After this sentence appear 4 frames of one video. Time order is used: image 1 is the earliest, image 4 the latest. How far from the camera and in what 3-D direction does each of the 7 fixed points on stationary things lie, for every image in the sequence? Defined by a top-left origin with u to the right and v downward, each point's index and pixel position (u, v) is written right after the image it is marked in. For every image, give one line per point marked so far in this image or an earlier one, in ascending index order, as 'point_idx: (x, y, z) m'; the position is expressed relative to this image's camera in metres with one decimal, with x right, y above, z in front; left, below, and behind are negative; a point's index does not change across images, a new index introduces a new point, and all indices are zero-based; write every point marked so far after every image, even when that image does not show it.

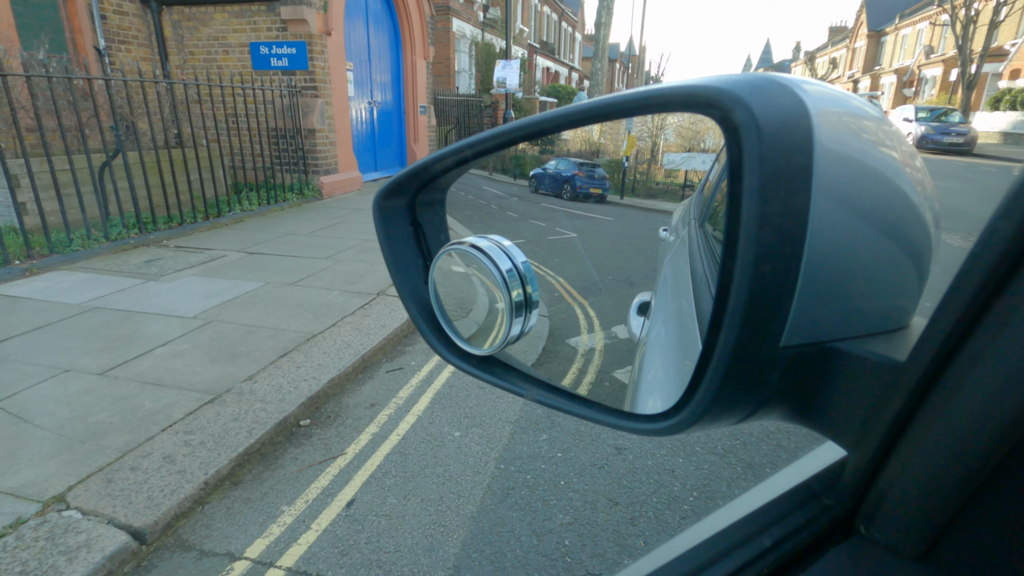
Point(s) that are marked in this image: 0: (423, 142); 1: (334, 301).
0: (-2.4, +3.9, +15.7) m
1: (-1.6, -0.1, +5.1) m
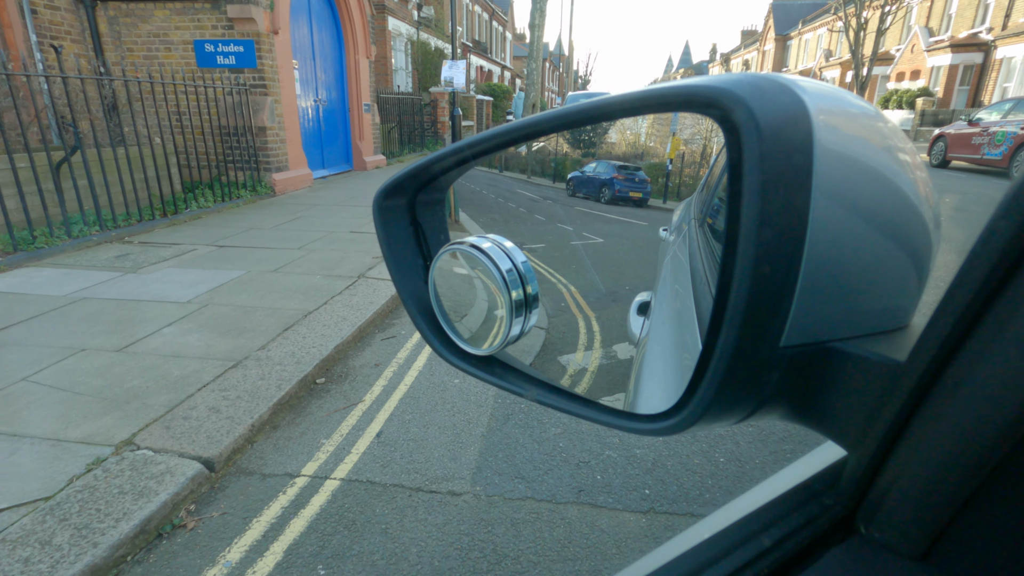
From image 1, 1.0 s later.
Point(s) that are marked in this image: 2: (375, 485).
0: (-4.0, +4.1, +16.0) m
1: (-1.8, 0.0, +5.6) m
2: (-0.7, -0.9, +2.8) m
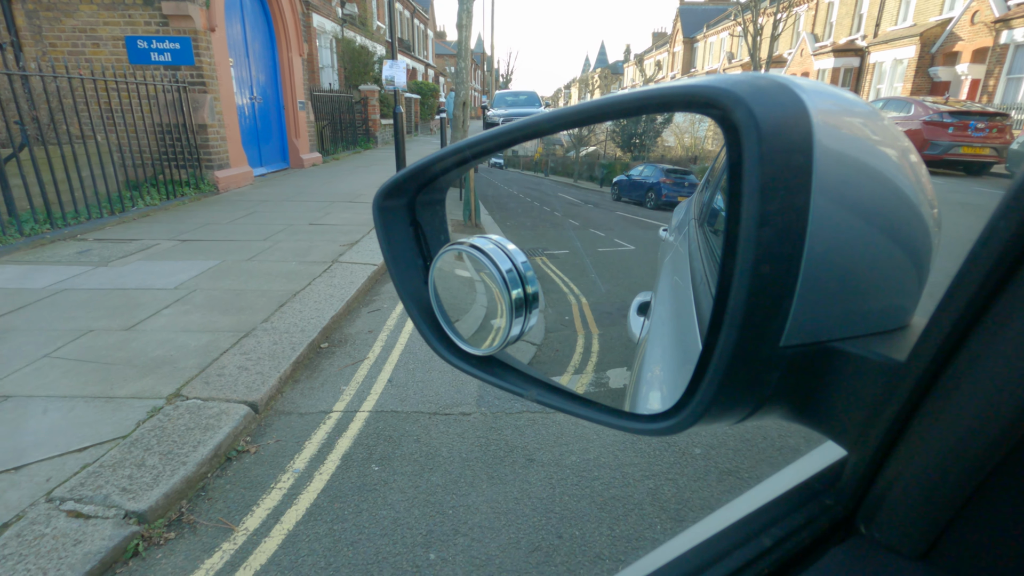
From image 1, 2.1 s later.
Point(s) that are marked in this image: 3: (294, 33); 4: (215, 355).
0: (-5.8, +4.2, +16.1) m
1: (-2.2, +0.2, +6.1) m
2: (-0.7, -0.7, +3.5) m
3: (-5.7, +6.6, +15.1) m
4: (-2.1, -0.5, +4.0) m
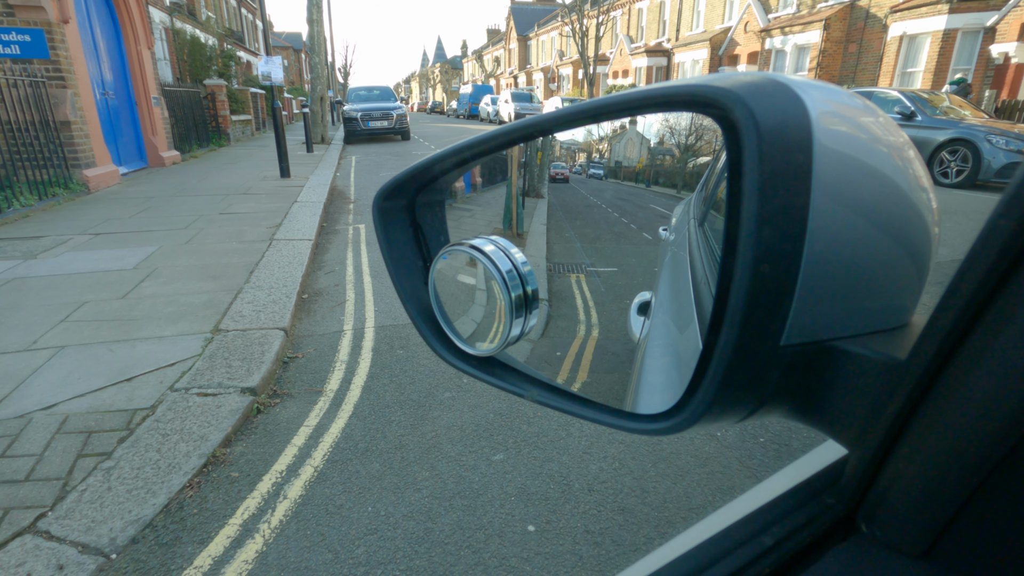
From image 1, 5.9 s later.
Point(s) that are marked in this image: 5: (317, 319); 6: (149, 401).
0: (-9.5, +4.1, +15.6) m
1: (-3.2, +0.5, +6.9) m
2: (-1.0, -0.3, +4.8) m
3: (-9.3, +6.6, +14.6) m
4: (-2.5, -0.2, +5.0) m
5: (-1.7, -0.3, +5.0) m
6: (-2.2, -0.7, +3.5) m
